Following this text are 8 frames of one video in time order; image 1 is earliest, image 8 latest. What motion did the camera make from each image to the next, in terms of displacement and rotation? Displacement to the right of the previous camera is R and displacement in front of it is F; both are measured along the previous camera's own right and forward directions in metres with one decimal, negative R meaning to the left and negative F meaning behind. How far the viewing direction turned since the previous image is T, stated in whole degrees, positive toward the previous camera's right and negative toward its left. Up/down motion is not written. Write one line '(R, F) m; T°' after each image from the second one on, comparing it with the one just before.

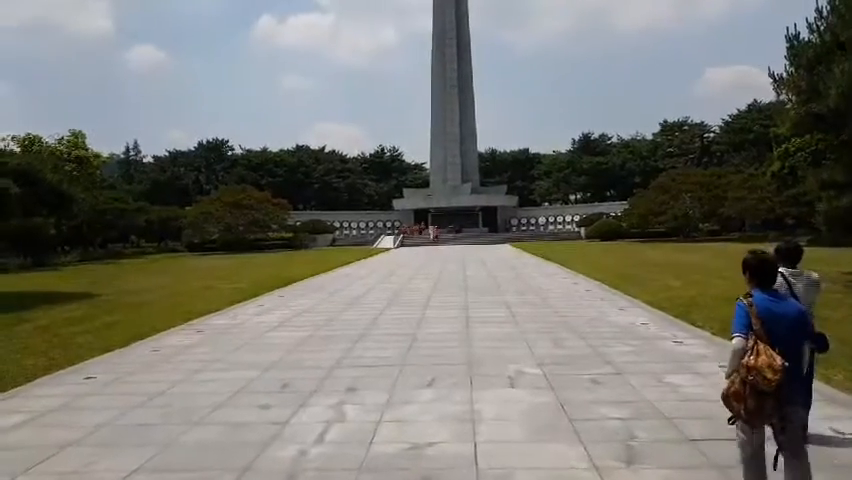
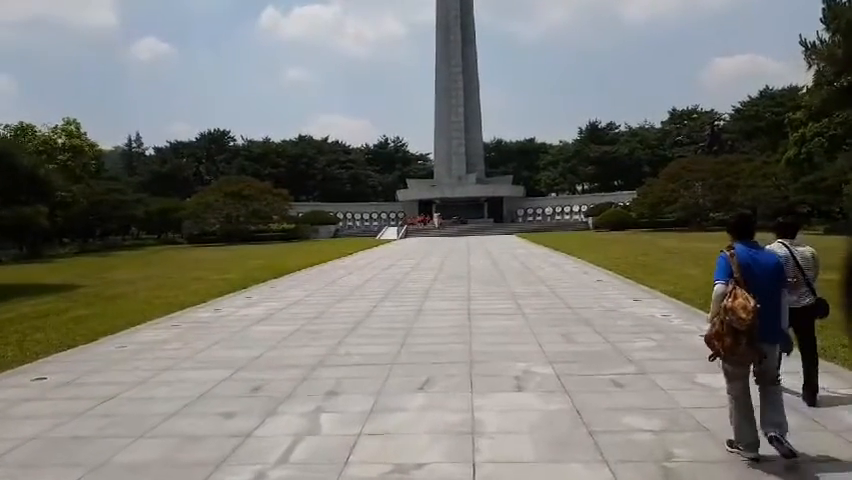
(+0.1, +1.2) m; -1°
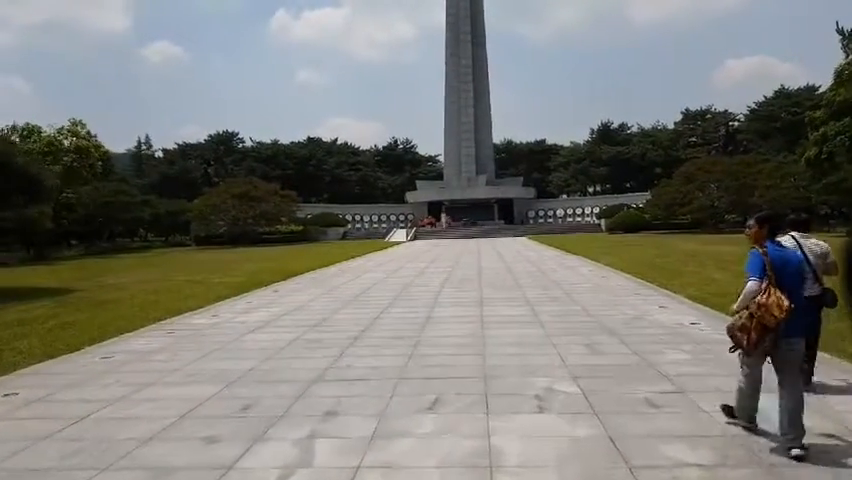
(0.0, +0.8) m; -1°
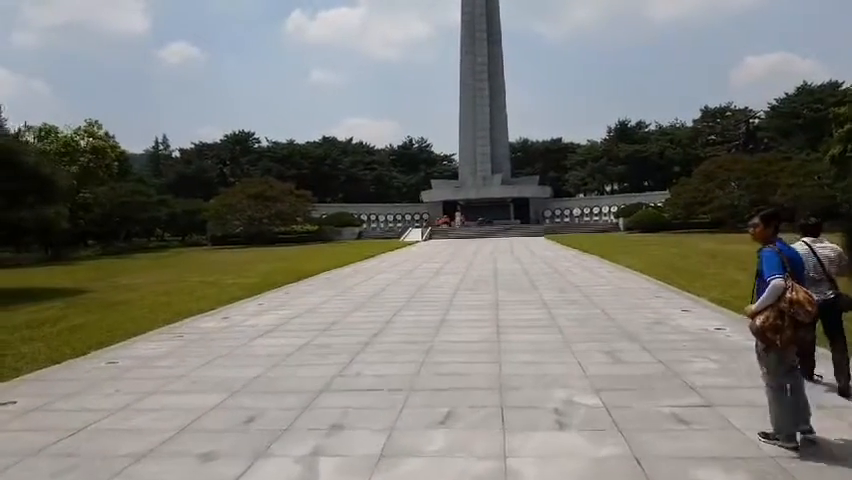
(0.0, +0.4) m; -1°
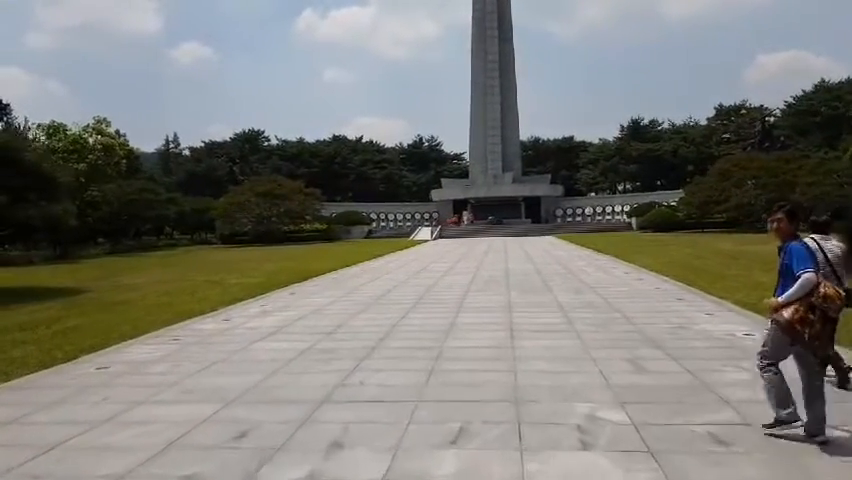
(0.0, +0.6) m; -1°
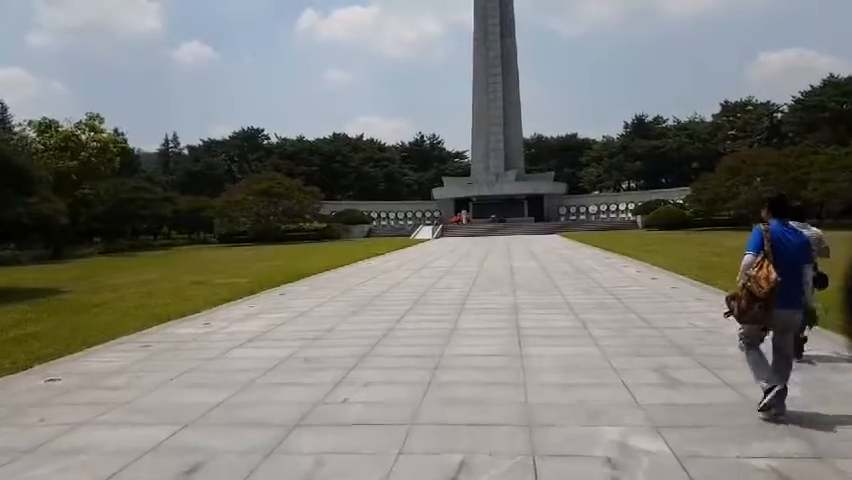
(+0.1, +1.1) m; 0°
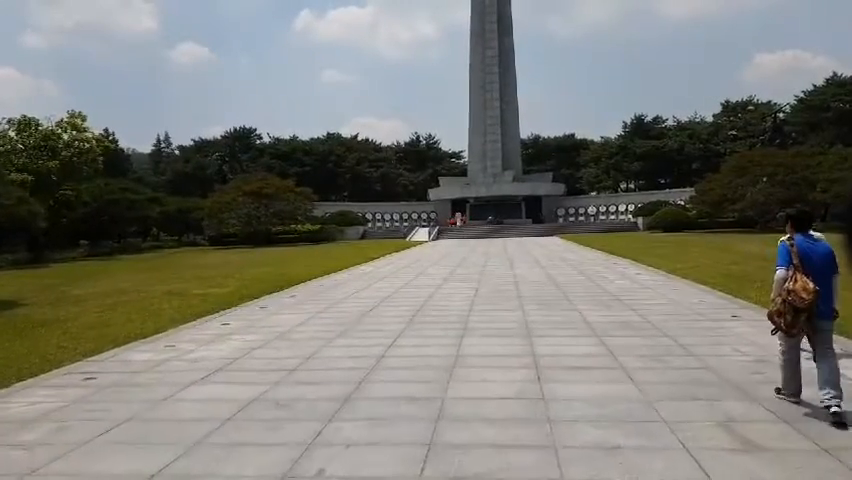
(0.0, +1.5) m; 0°
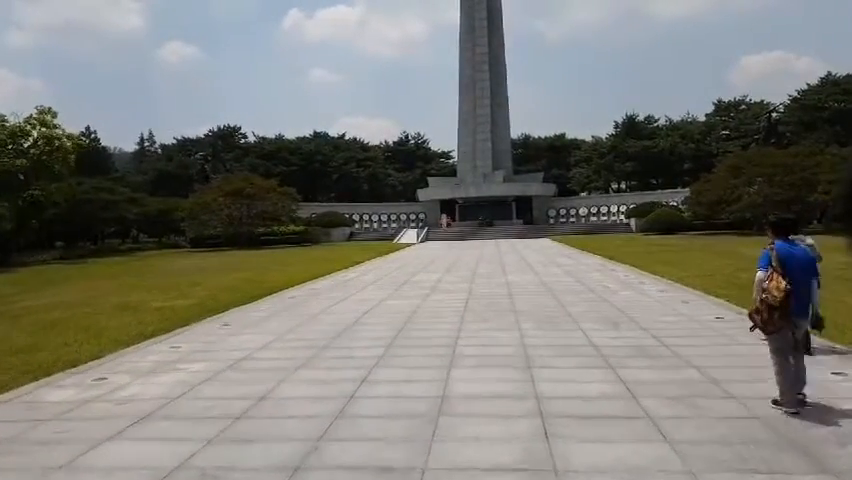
(+0.1, +1.5) m; +1°
